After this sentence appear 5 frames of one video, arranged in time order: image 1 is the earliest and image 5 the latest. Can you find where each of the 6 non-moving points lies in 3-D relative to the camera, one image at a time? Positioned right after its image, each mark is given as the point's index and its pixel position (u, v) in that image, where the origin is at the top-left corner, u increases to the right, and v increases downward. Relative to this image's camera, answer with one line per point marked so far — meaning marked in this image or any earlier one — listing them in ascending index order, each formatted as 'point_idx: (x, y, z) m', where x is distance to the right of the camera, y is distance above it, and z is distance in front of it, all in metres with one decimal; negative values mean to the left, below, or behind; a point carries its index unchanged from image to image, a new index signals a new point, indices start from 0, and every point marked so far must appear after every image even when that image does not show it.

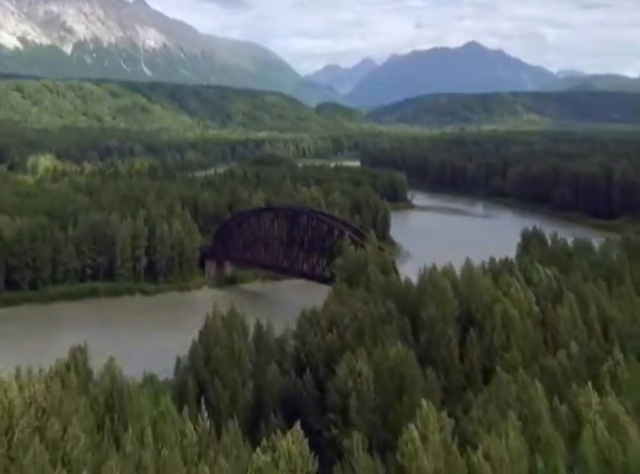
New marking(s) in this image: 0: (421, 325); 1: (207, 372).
0: (+2.1, -1.9, +17.2) m
1: (-2.1, -2.5, +15.2) m
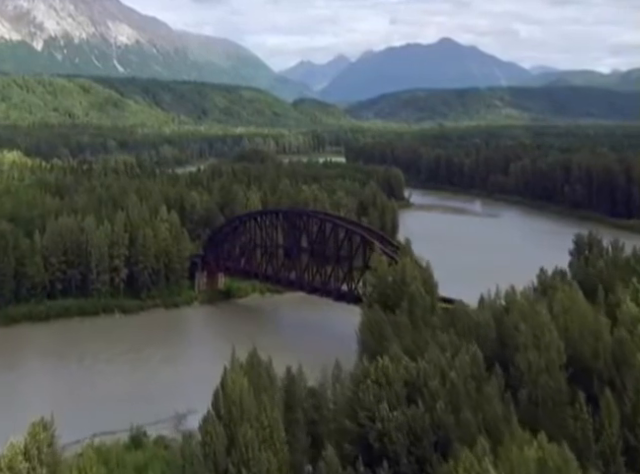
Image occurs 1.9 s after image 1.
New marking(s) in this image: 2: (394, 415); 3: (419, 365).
0: (+3.0, -2.2, +12.5) m
1: (-1.1, -2.9, +10.4) m
2: (+0.9, -2.3, +10.4) m
3: (+1.4, -1.7, +11.0) m
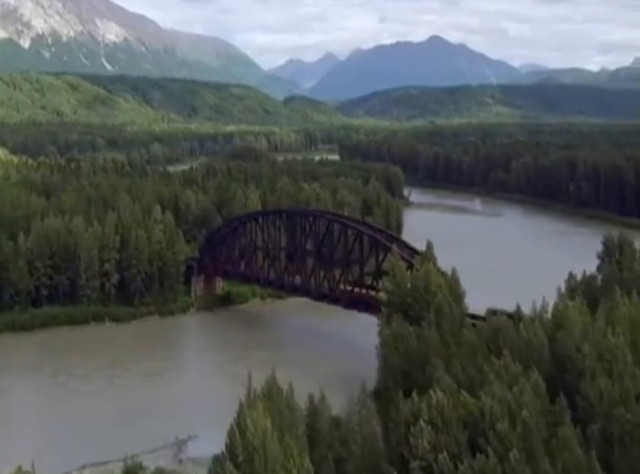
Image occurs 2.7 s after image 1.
0: (+3.4, -2.2, +10.6) m
1: (-0.7, -3.0, +8.4) m
2: (+1.4, -2.4, +8.5) m
3: (+1.8, -1.8, +9.1) m
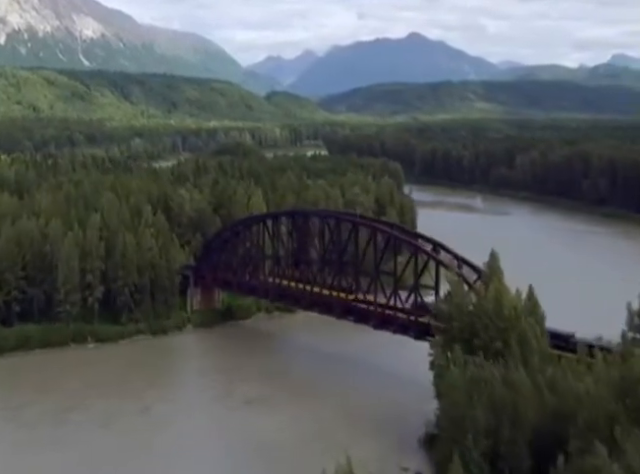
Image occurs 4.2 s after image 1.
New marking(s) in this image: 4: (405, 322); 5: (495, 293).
0: (+4.4, -2.4, +6.9) m
1: (+0.3, -3.2, +4.6) m
2: (+2.4, -2.6, +4.7) m
3: (+2.8, -2.0, +5.4) m
4: (+1.9, -1.9, +18.6) m
5: (+3.1, -1.0, +14.4) m
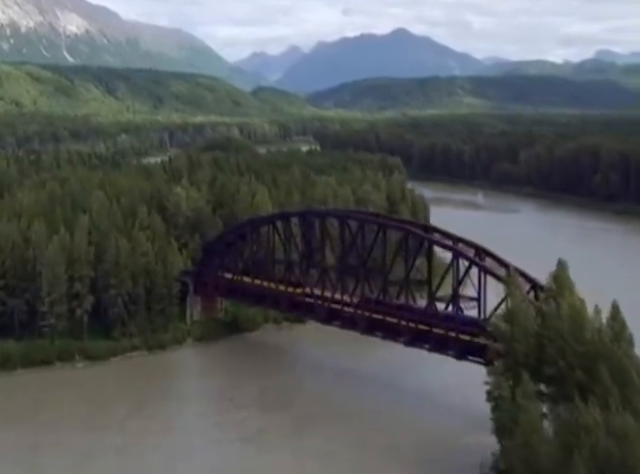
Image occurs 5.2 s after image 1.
0: (+5.1, -2.6, +4.5) m
1: (+1.1, -3.3, +2.1) m
2: (+3.1, -2.7, +2.3) m
3: (+3.5, -2.2, +2.9) m
4: (+2.4, -2.0, +16.1) m
5: (+3.7, -1.1, +12.0) m
